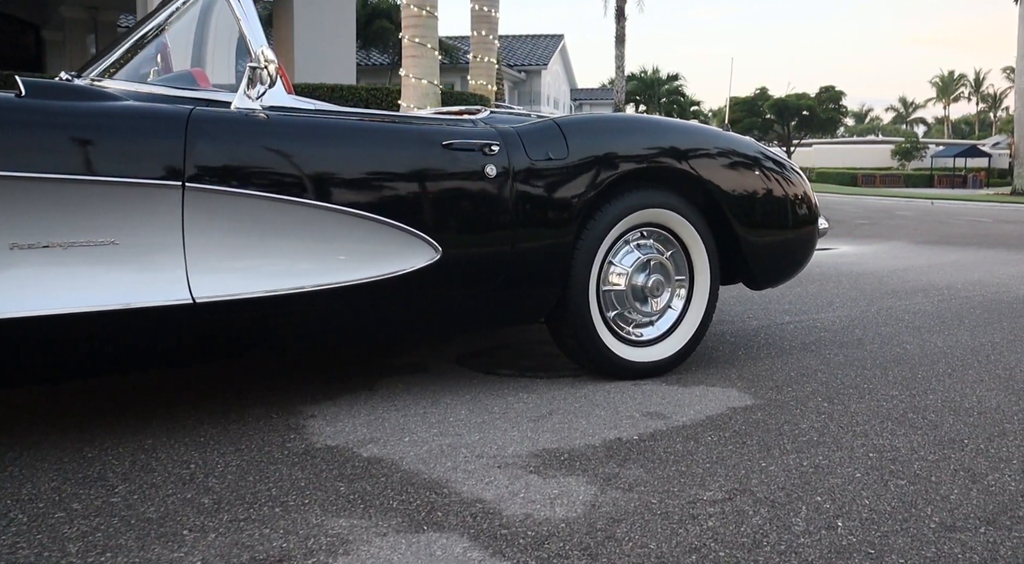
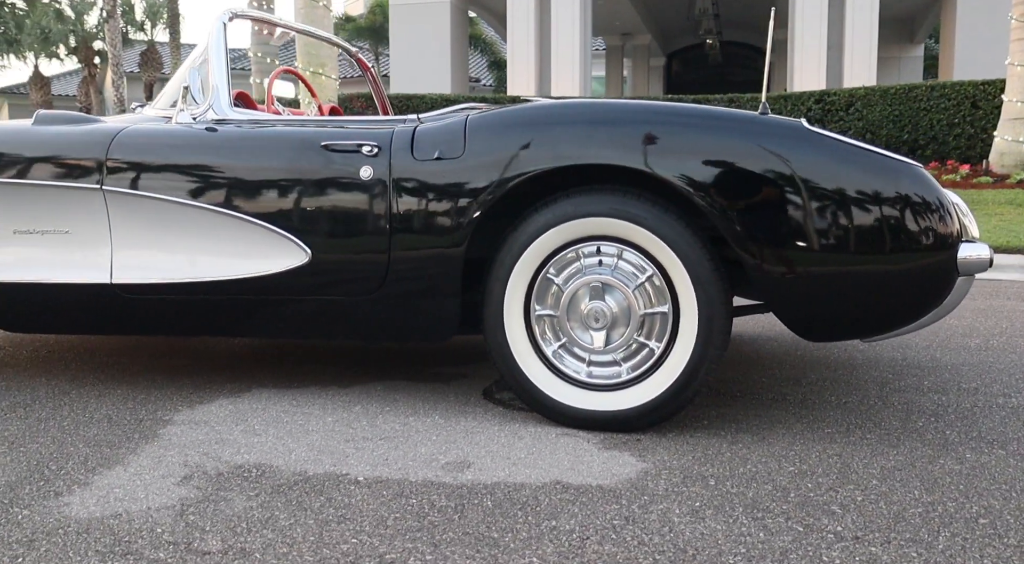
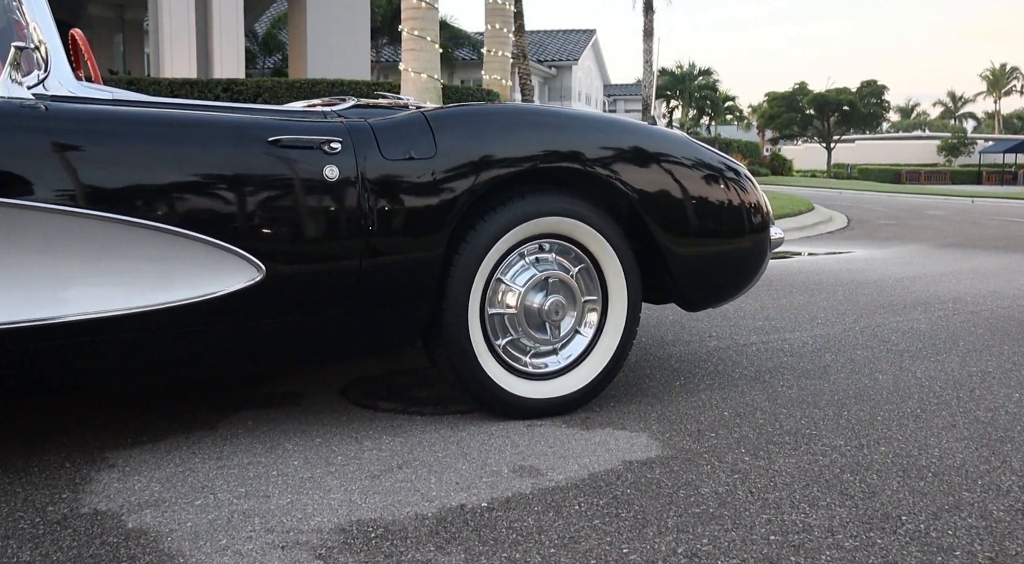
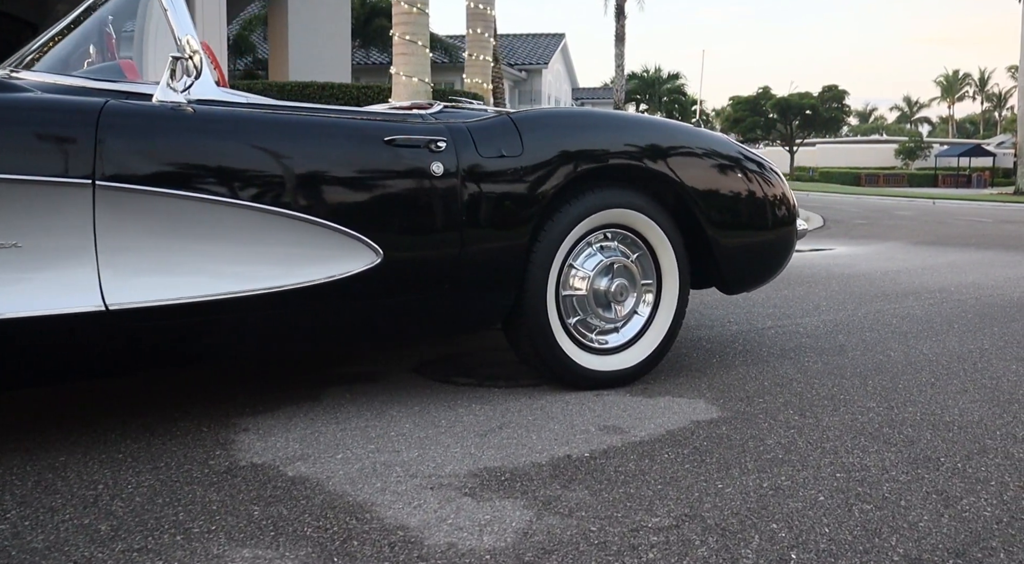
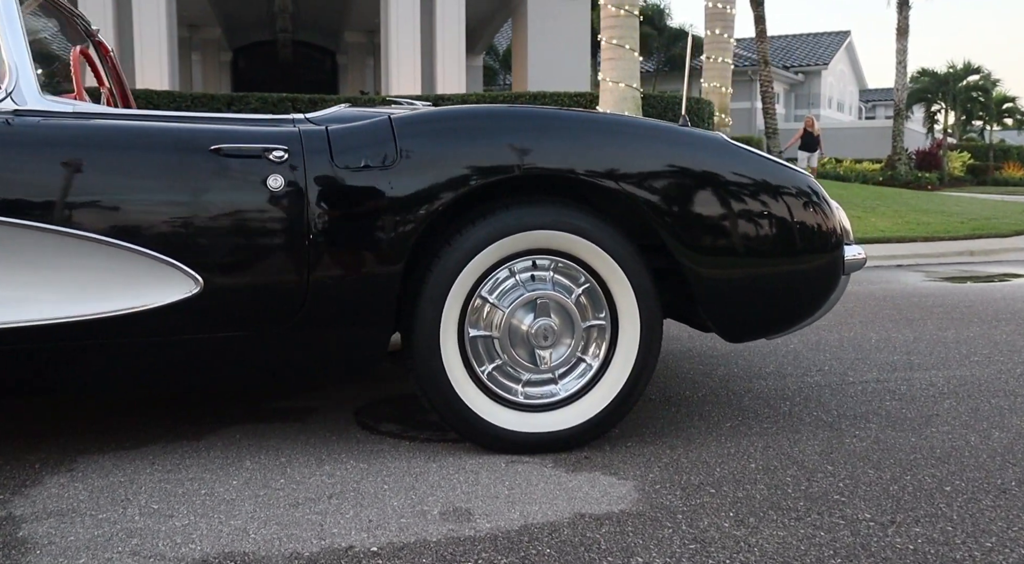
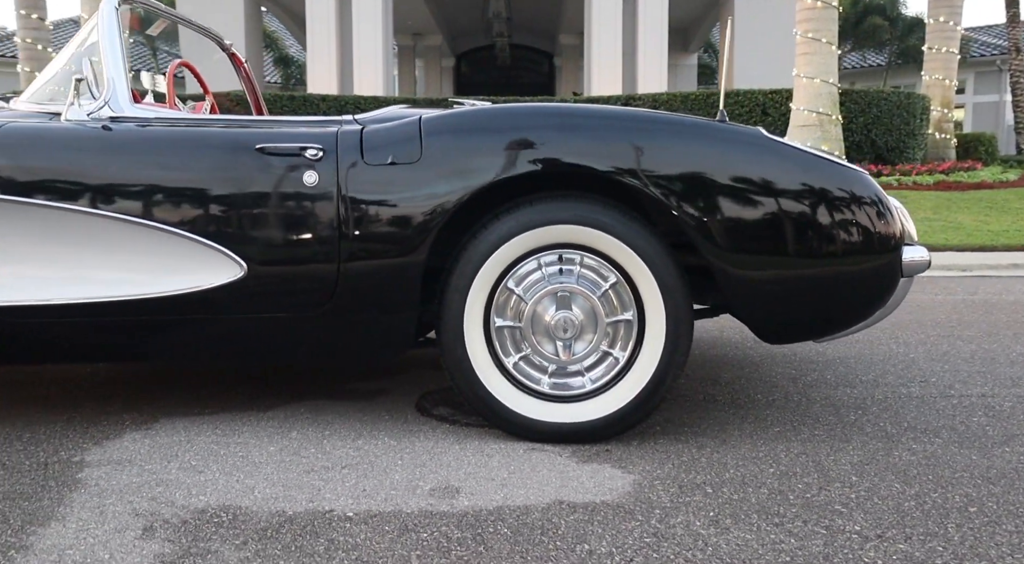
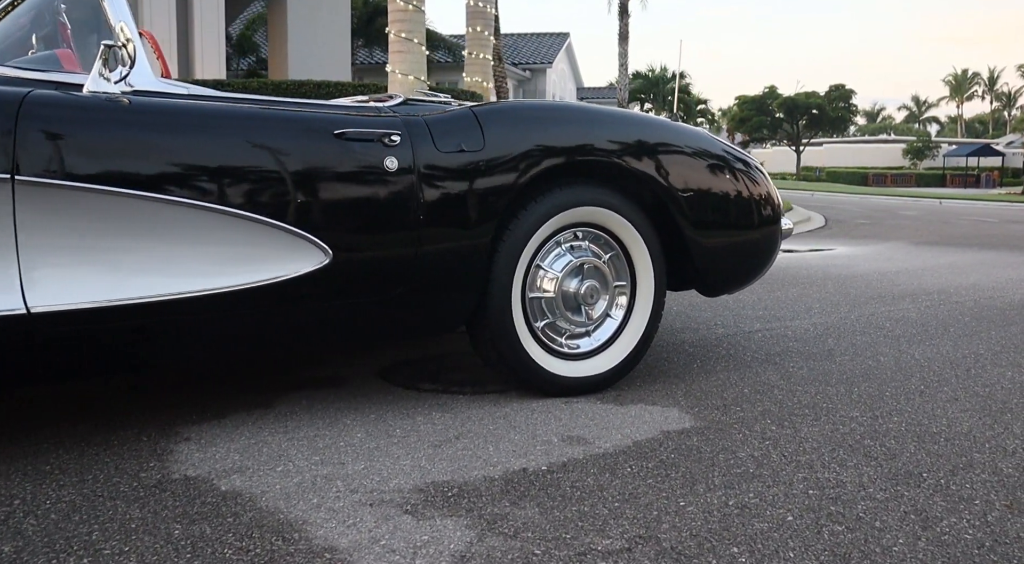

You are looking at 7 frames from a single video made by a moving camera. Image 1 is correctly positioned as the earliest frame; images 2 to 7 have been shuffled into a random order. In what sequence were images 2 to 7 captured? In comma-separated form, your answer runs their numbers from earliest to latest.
4, 7, 3, 5, 6, 2
